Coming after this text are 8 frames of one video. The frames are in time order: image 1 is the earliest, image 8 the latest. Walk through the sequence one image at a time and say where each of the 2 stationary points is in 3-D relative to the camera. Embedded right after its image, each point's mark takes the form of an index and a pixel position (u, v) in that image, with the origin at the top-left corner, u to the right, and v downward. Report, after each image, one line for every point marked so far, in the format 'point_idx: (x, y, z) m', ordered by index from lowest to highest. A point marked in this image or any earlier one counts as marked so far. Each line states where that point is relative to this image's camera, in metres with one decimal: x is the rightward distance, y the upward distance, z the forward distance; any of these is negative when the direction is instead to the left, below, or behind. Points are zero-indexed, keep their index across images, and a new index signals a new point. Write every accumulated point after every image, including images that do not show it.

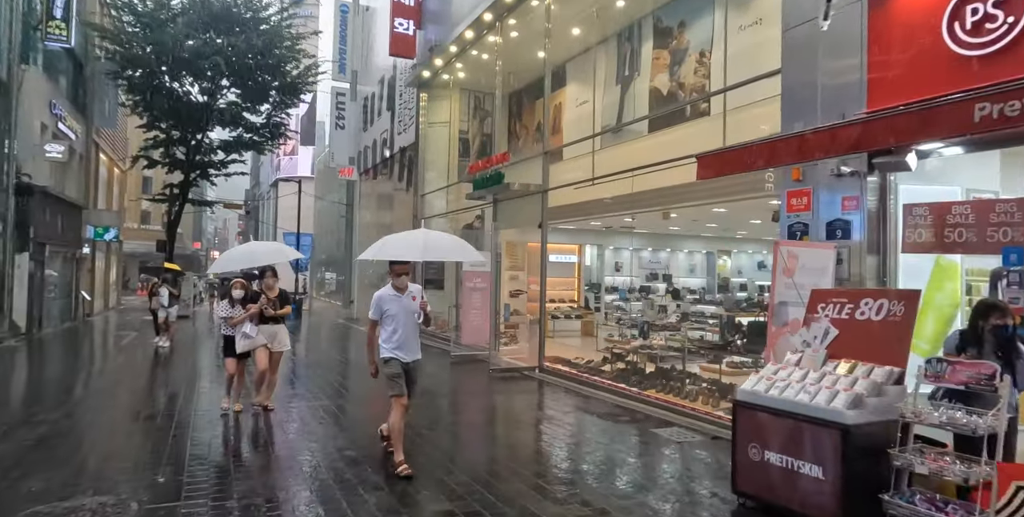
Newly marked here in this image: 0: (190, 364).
0: (-6.8, -2.1, +13.5) m
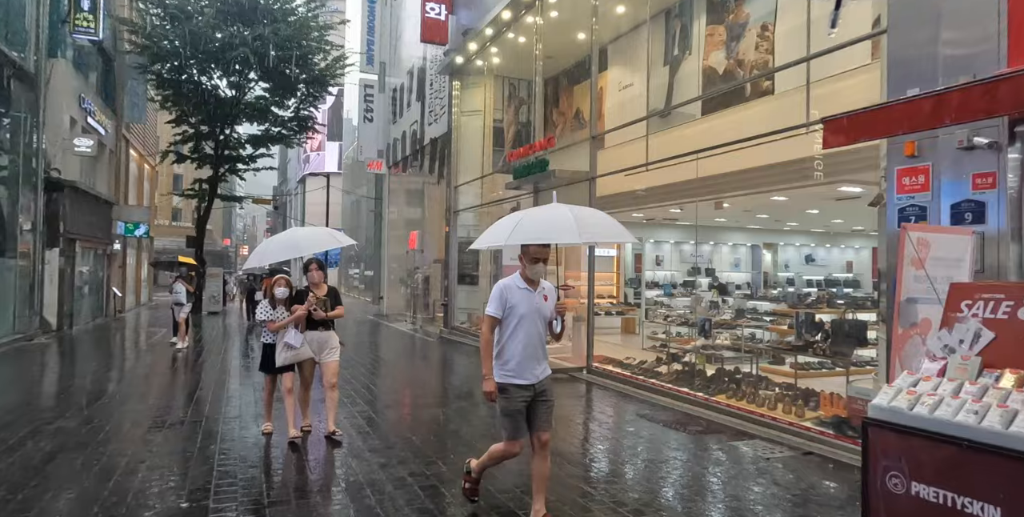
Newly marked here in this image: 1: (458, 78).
0: (-6.0, -2.0, +13.1) m
1: (-1.4, +4.8, +16.8) m
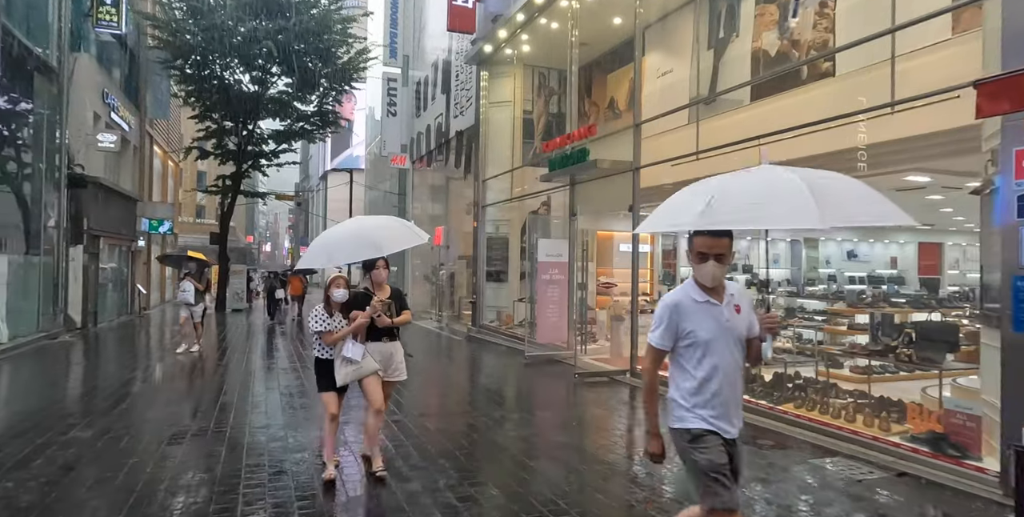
0: (-5.3, -2.0, +12.7) m
1: (-0.7, +4.9, +16.3) m
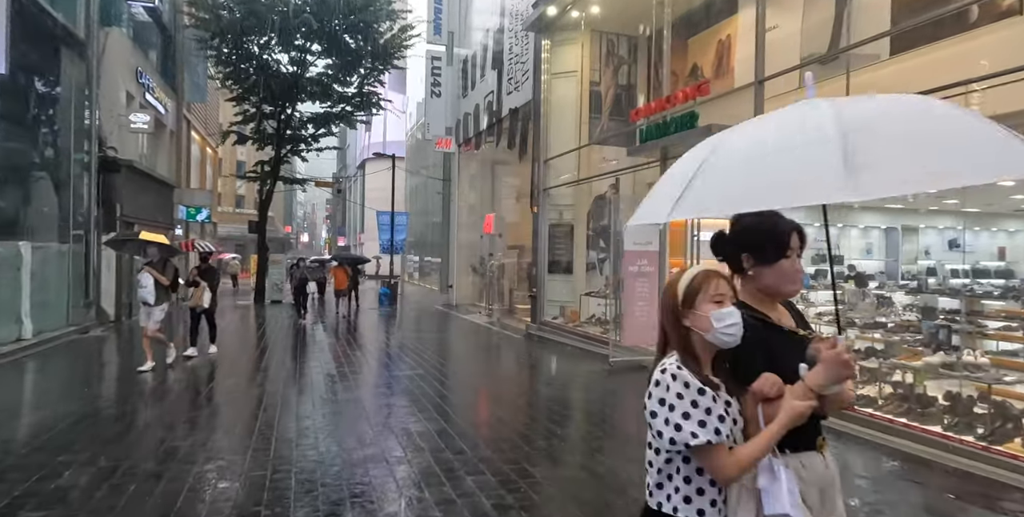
0: (-4.1, -1.7, +11.5) m
1: (+0.8, +5.1, +14.7) m
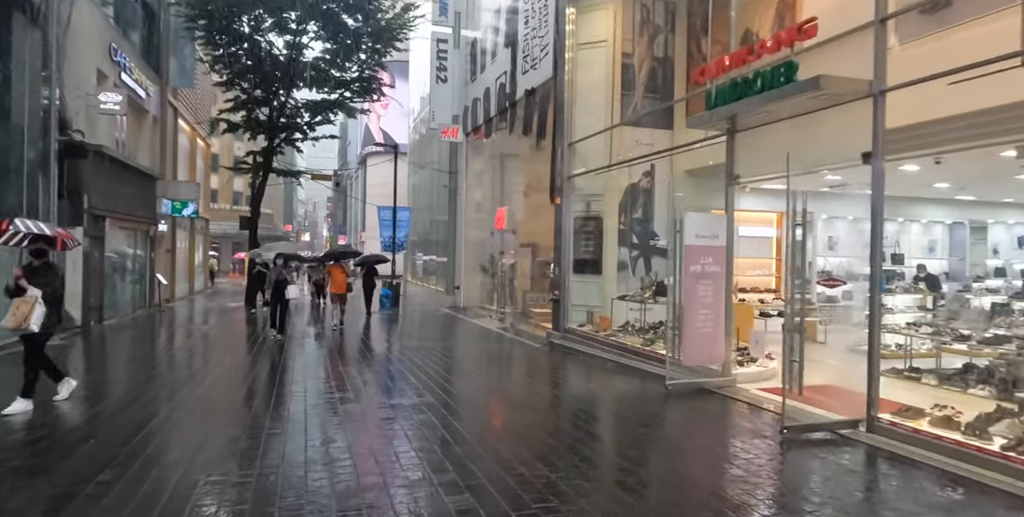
0: (-3.7, -1.7, +9.7) m
1: (+1.2, +5.2, +13.0) m
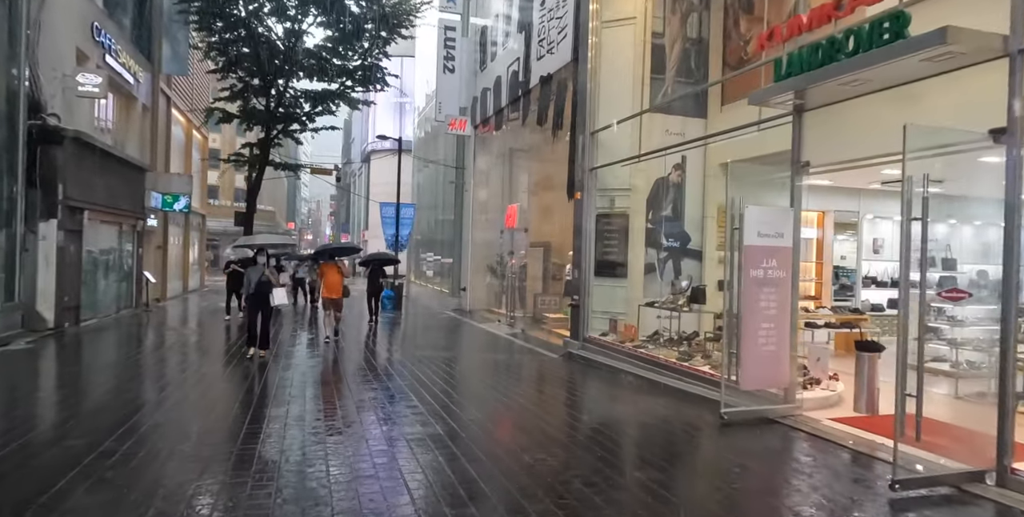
0: (-3.5, -1.7, +8.6) m
1: (+1.5, +5.1, +11.8) m
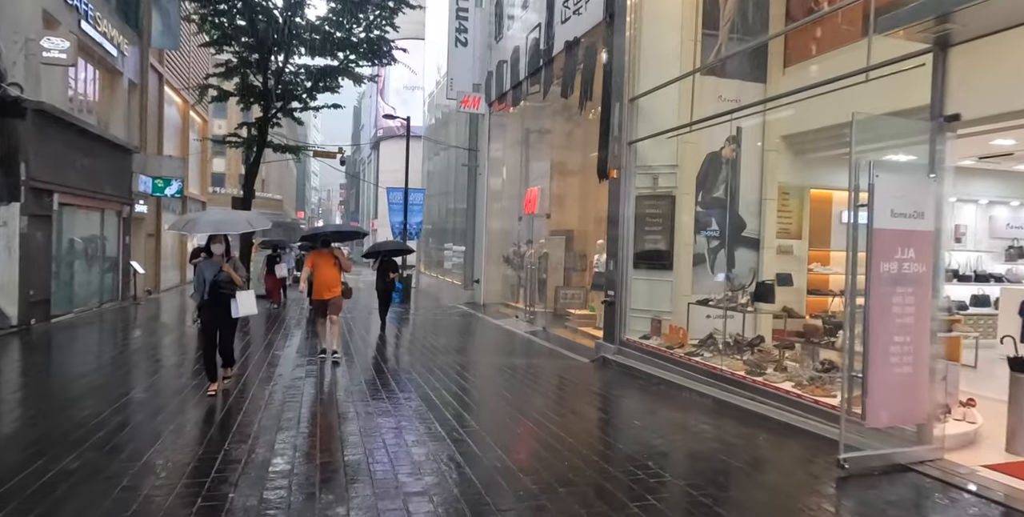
0: (-3.2, -1.5, +7.1) m
1: (+1.8, +5.3, +10.1) m
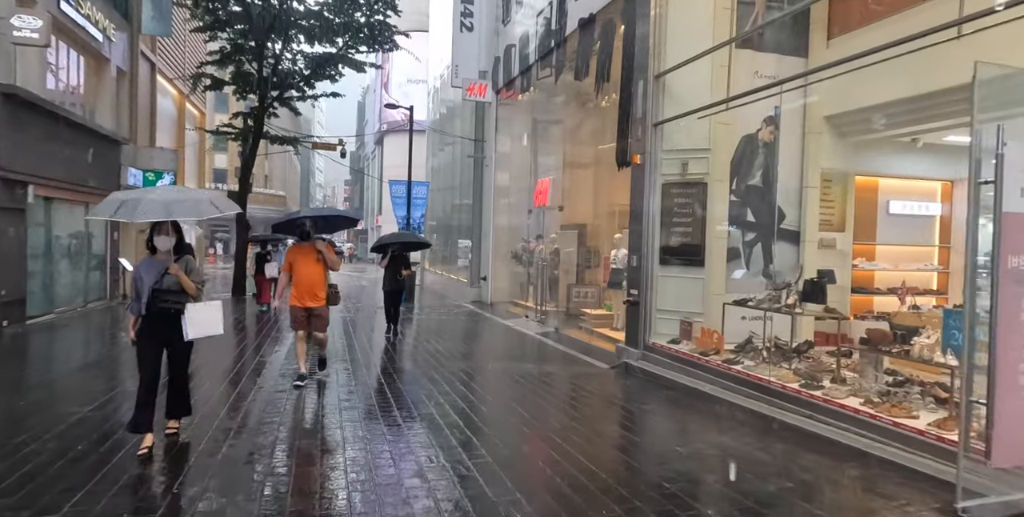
0: (-3.0, -1.5, +6.3) m
1: (+2.0, +5.4, +9.2) m
